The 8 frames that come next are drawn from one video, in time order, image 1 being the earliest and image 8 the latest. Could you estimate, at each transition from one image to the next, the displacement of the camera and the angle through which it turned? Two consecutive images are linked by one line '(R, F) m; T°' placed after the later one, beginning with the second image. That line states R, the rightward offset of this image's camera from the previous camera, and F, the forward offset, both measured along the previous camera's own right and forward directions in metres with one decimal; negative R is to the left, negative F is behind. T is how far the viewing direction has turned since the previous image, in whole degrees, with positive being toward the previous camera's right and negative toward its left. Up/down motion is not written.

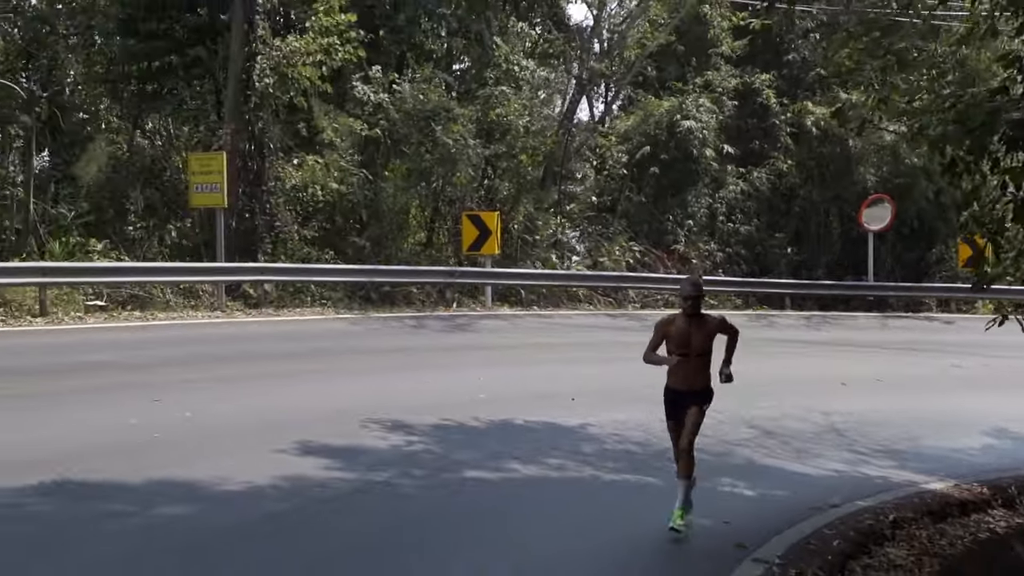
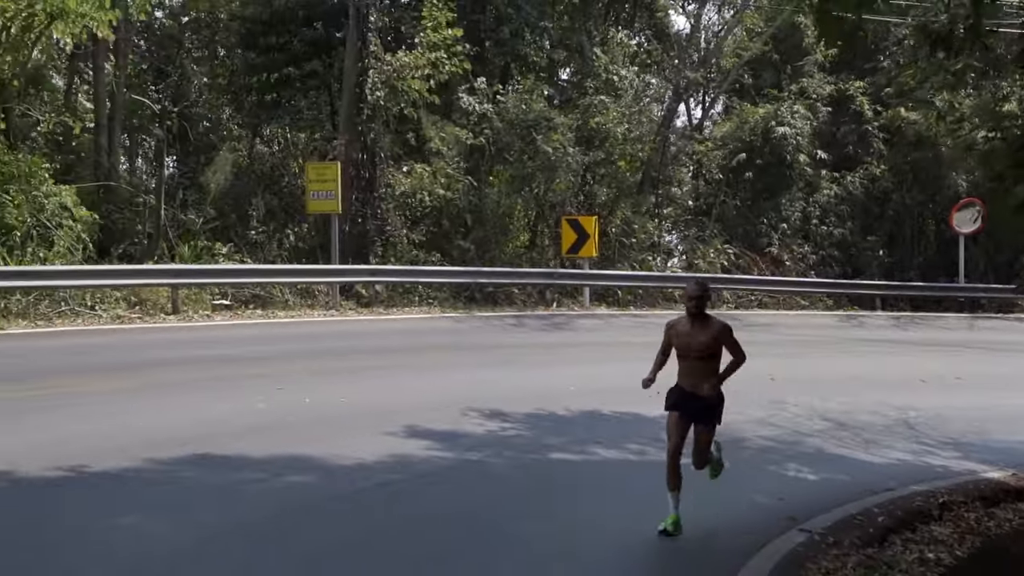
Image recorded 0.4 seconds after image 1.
(+0.1, -0.8) m; -4°
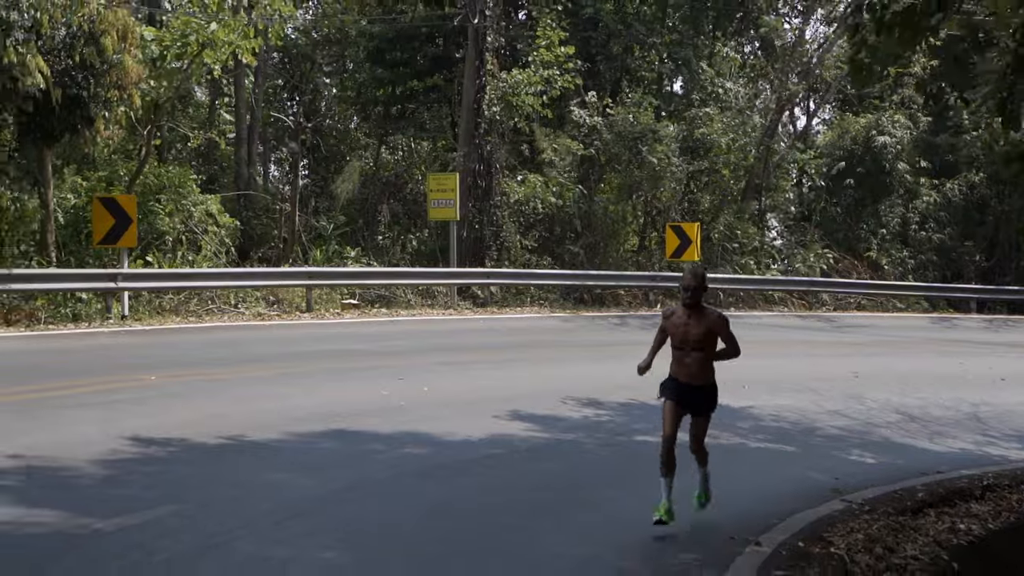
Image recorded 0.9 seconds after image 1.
(+0.2, -1.2) m; -5°
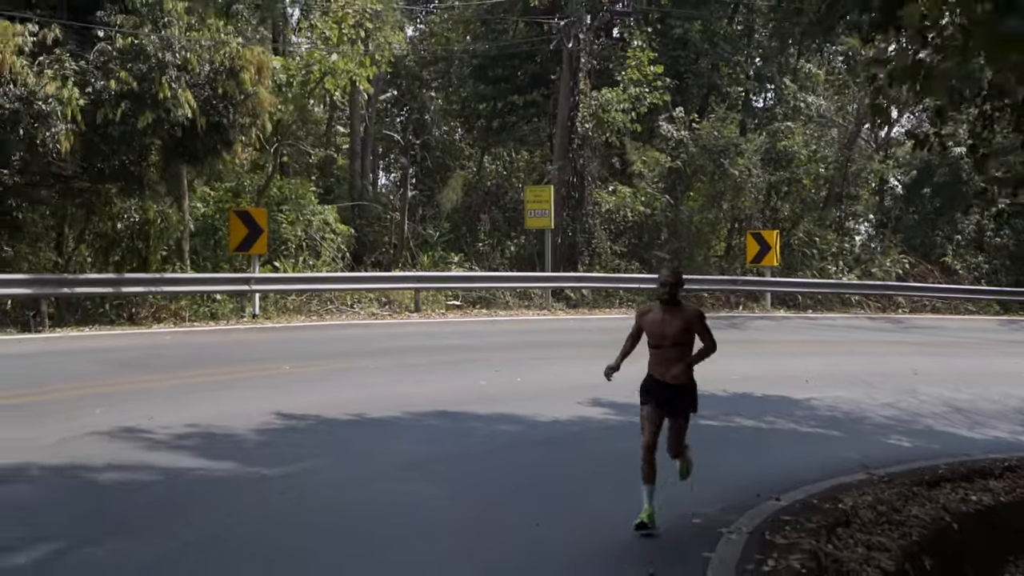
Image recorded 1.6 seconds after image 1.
(+0.2, -1.5) m; -4°
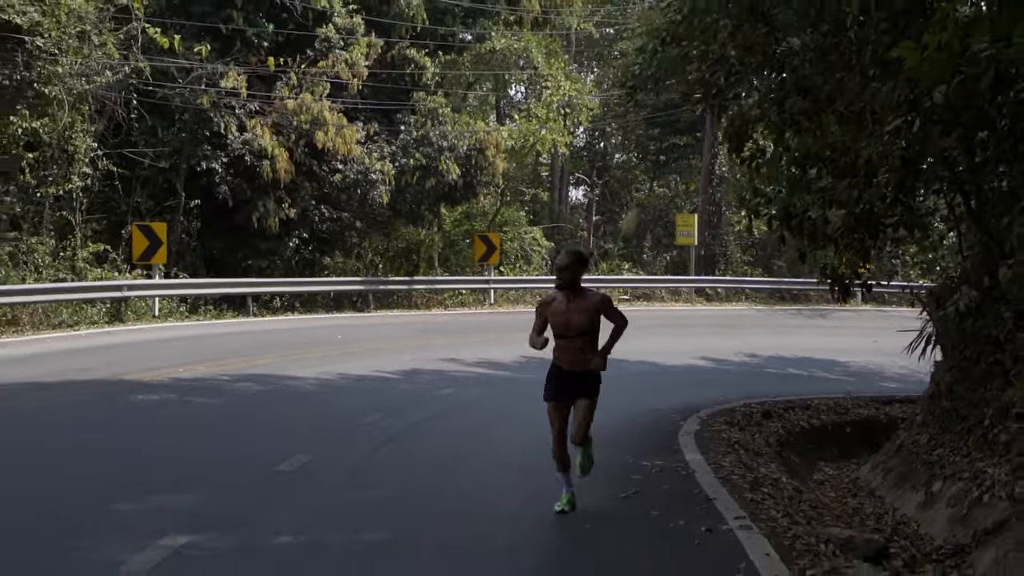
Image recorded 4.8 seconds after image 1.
(+0.5, -7.2) m; -7°
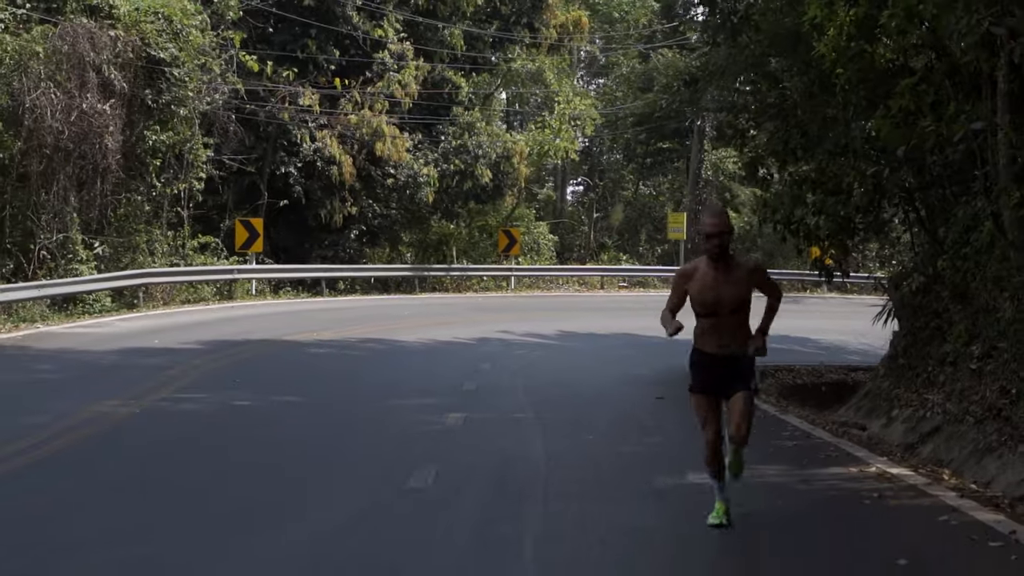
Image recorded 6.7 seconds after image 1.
(-1.0, -3.4) m; +2°
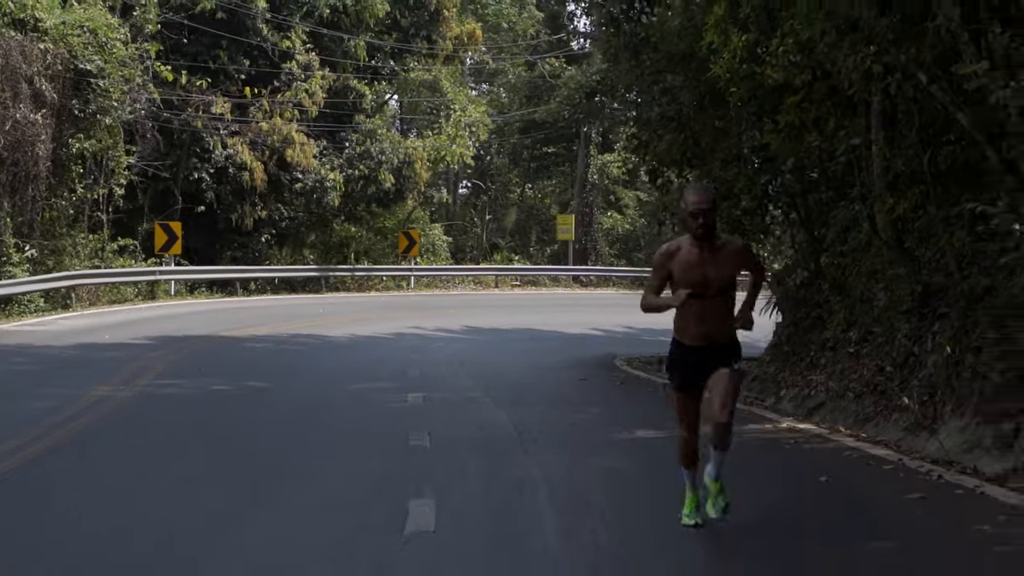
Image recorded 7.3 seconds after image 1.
(-0.5, -1.2) m; +5°
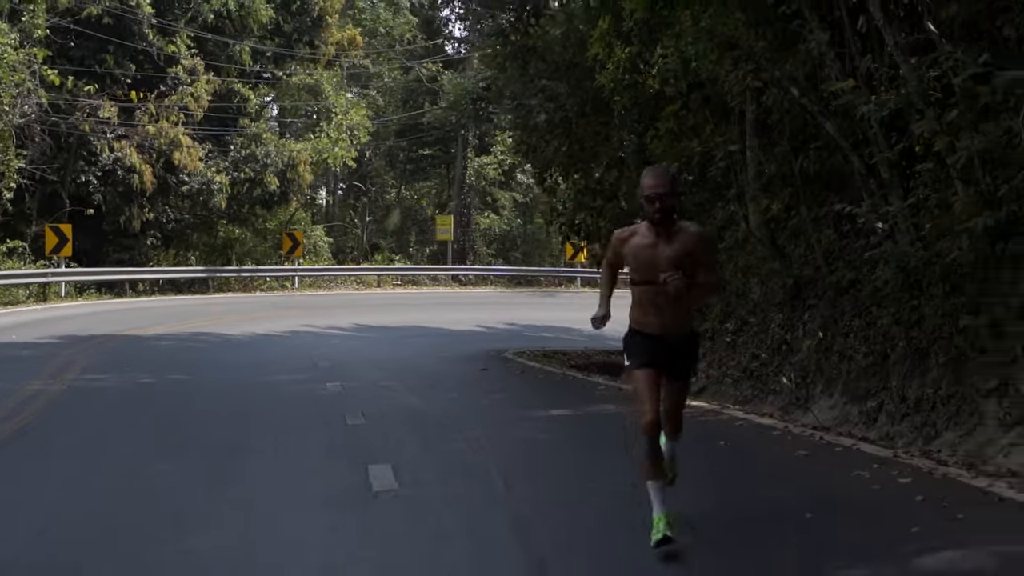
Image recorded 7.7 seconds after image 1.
(-0.3, -0.8) m; +5°
